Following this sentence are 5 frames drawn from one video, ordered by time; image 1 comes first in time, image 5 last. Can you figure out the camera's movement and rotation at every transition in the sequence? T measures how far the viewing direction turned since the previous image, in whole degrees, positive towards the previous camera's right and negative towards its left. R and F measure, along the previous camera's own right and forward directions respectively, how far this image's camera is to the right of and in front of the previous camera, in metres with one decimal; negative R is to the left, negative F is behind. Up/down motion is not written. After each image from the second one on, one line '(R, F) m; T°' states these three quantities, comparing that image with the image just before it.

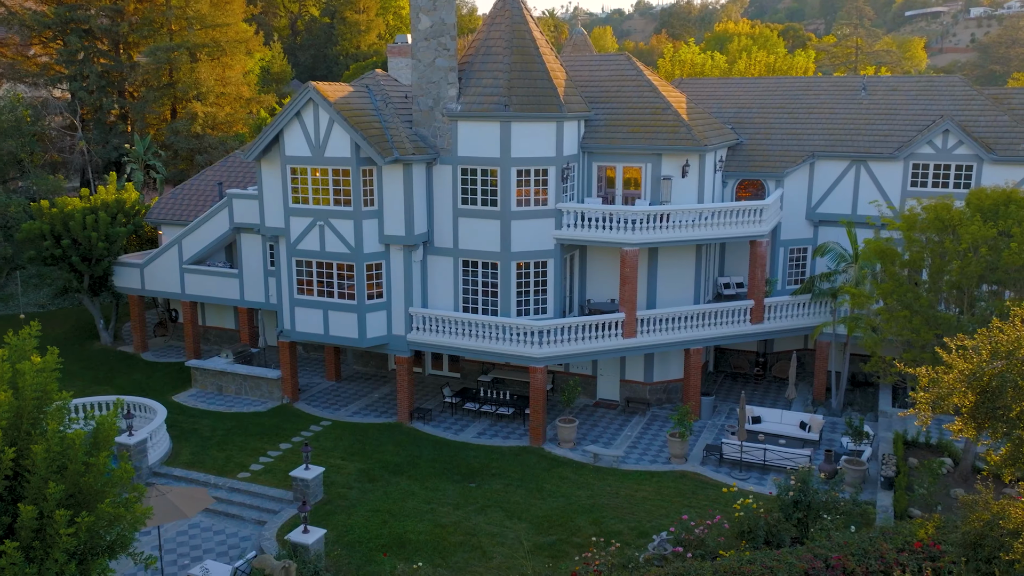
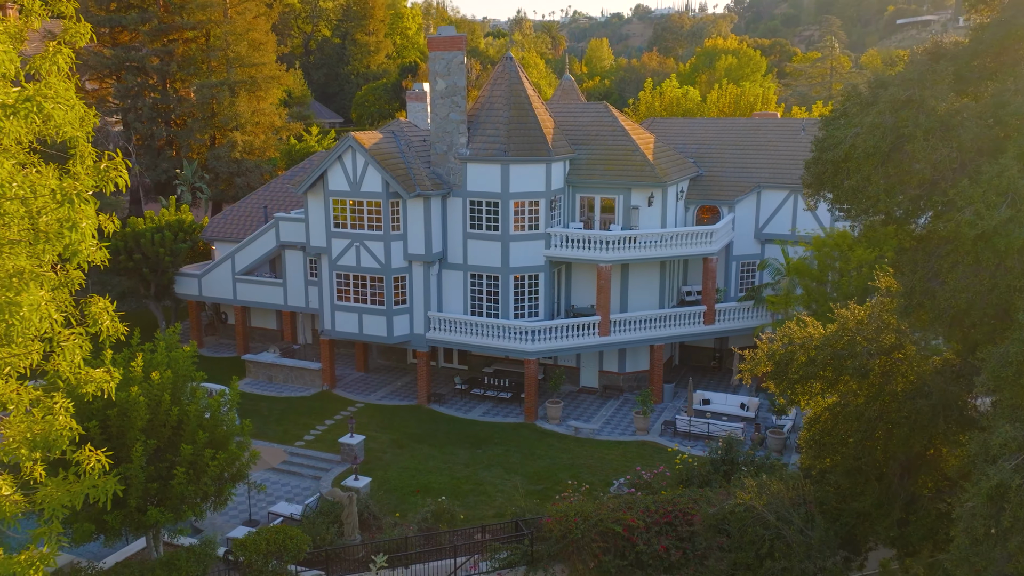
(+0.1, -6.0) m; 0°
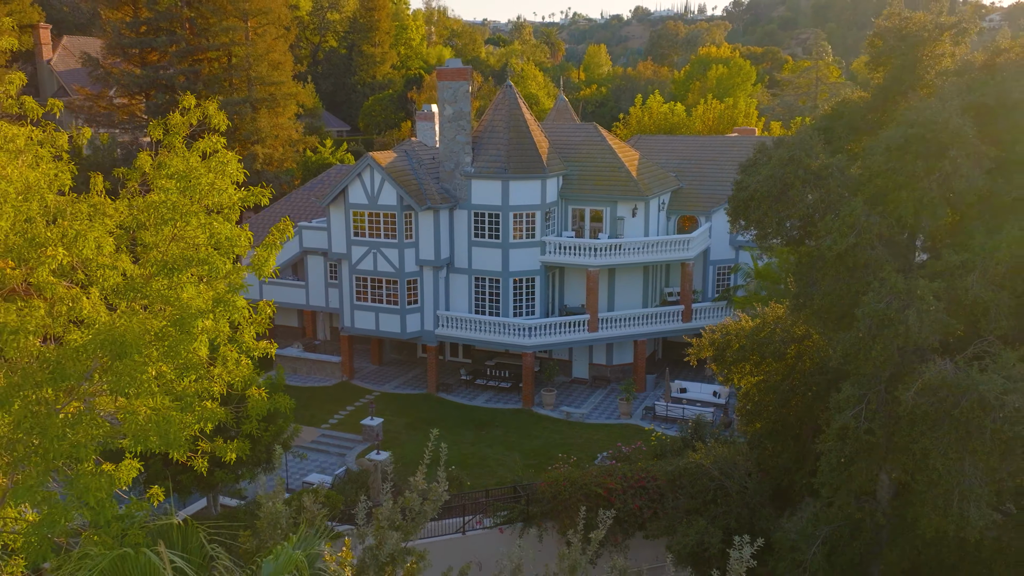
(0.0, -4.0) m; 0°
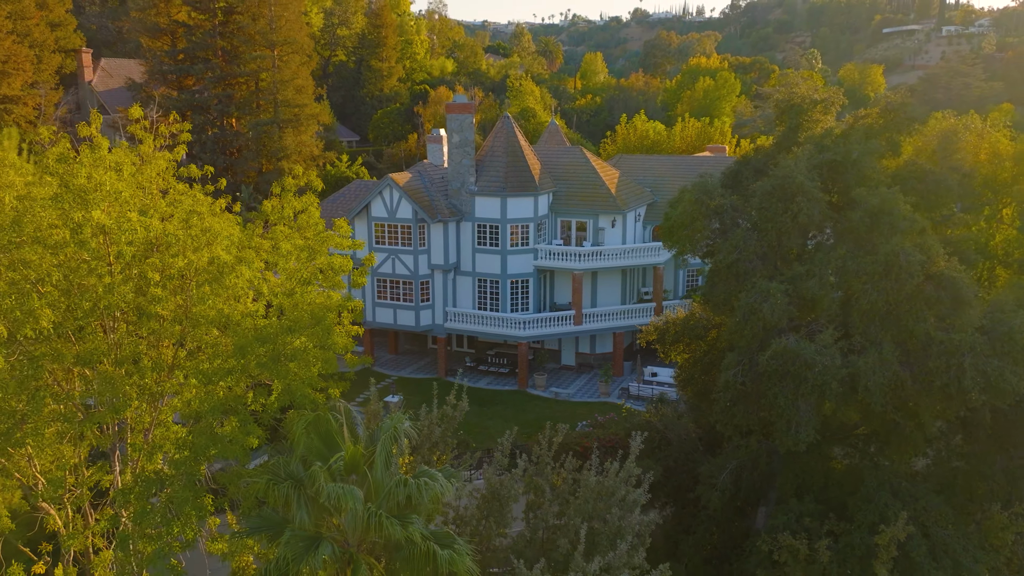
(+0.2, -6.3) m; 0°
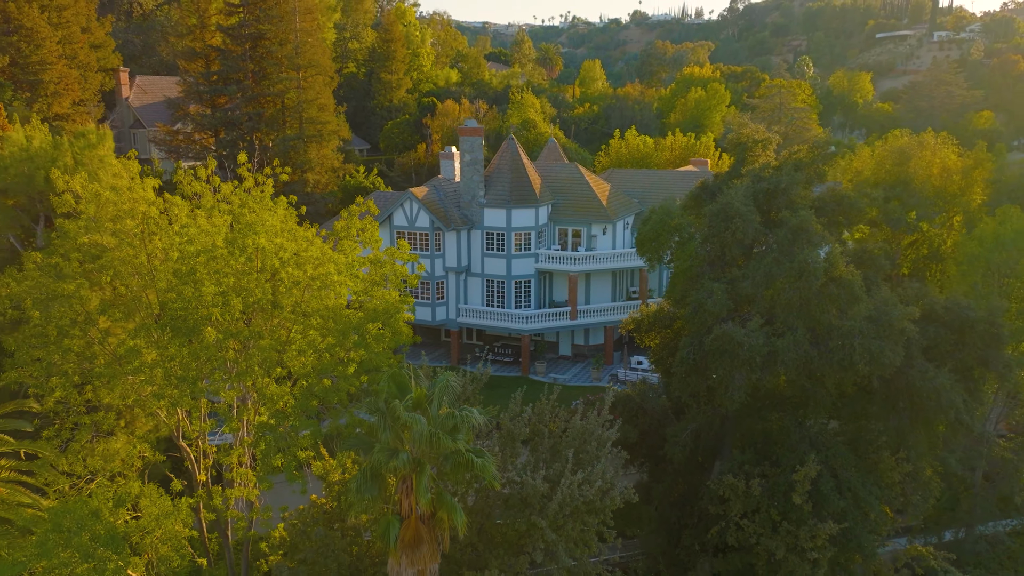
(-0.3, -6.1) m; 0°
